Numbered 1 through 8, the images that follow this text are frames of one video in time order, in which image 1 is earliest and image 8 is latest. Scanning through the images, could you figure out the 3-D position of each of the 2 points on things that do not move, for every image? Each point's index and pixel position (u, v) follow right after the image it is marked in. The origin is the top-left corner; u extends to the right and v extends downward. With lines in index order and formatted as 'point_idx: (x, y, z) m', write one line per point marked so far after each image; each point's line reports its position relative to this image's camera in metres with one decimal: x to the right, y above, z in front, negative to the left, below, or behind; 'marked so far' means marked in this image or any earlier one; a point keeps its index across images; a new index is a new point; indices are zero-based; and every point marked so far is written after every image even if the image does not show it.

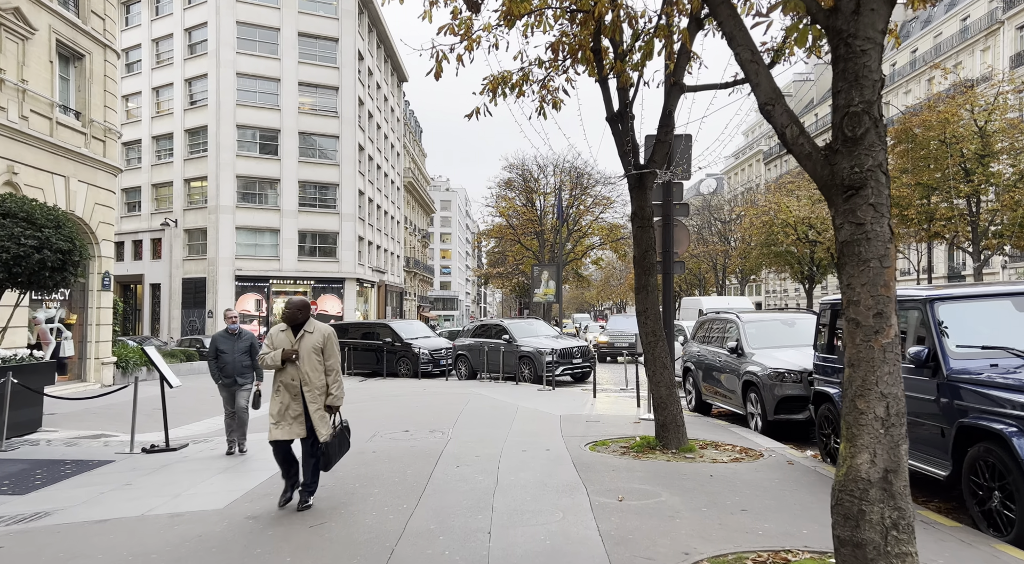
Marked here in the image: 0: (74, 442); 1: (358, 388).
0: (-6.1, -2.2, +9.3) m
1: (-4.5, -3.1, +19.1) m
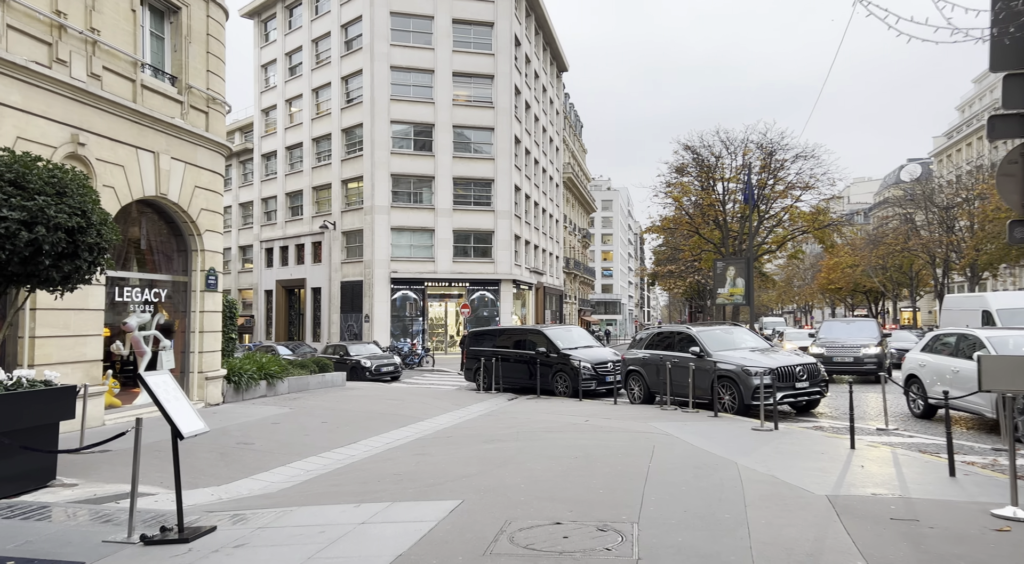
0: (-4.1, -2.1, +6.2) m
1: (-0.2, -3.0, +15.4) m
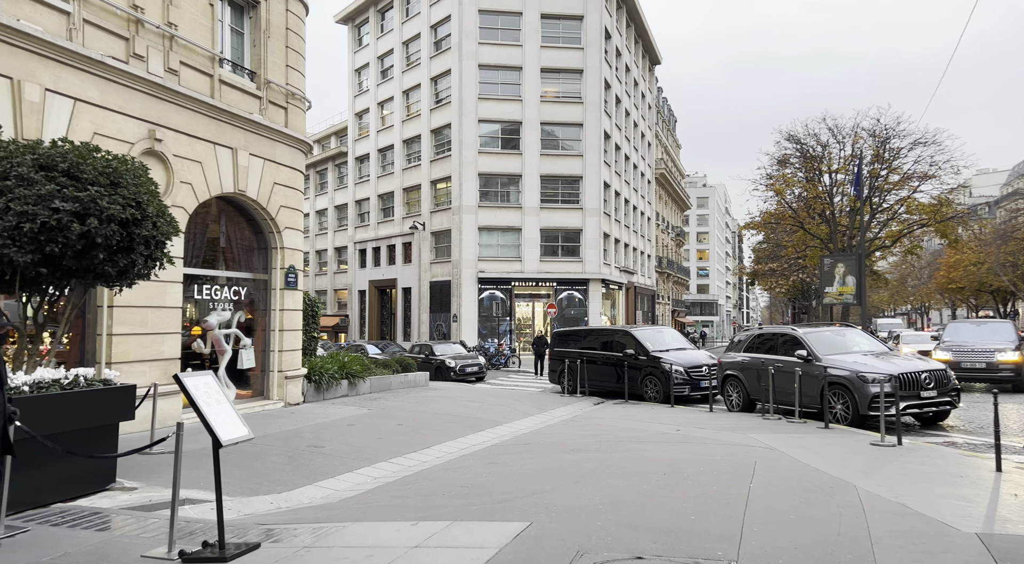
0: (-3.5, -2.1, +5.9) m
1: (+1.7, -3.0, +14.5) m
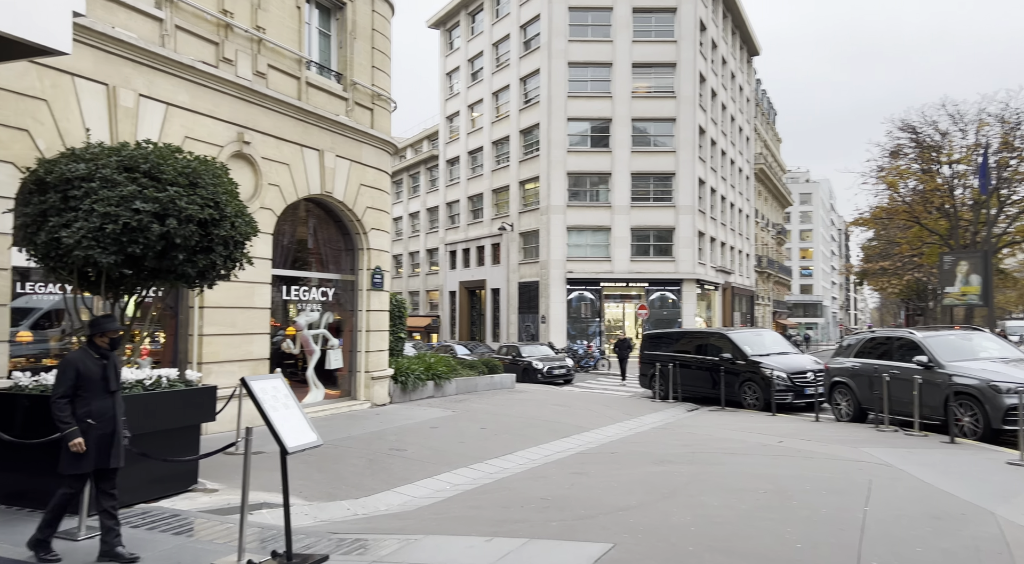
0: (-2.8, -2.1, +5.9) m
1: (+3.6, -3.0, +13.6) m
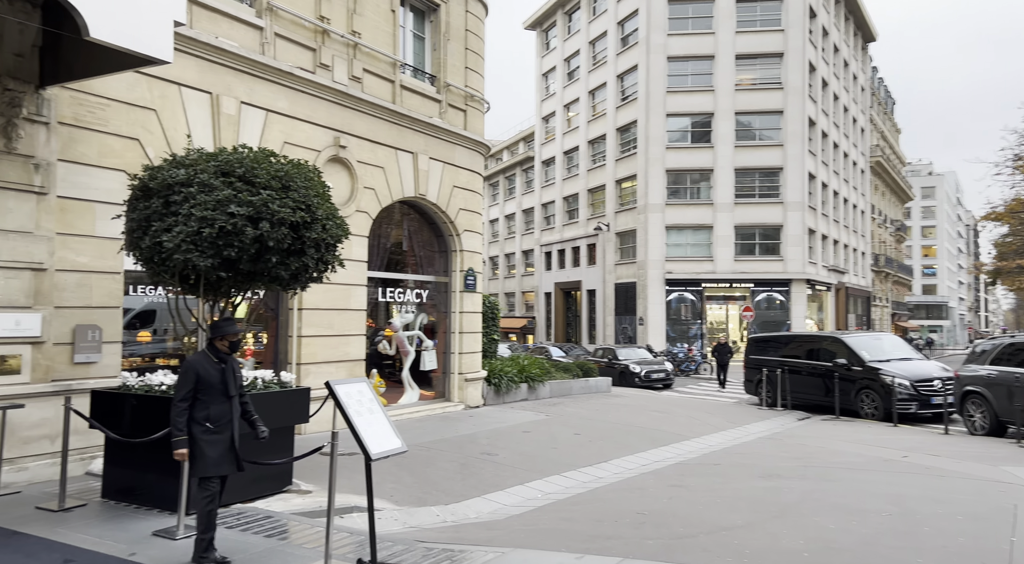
0: (-1.9, -2.1, +6.0) m
1: (+5.5, -3.0, +12.6) m
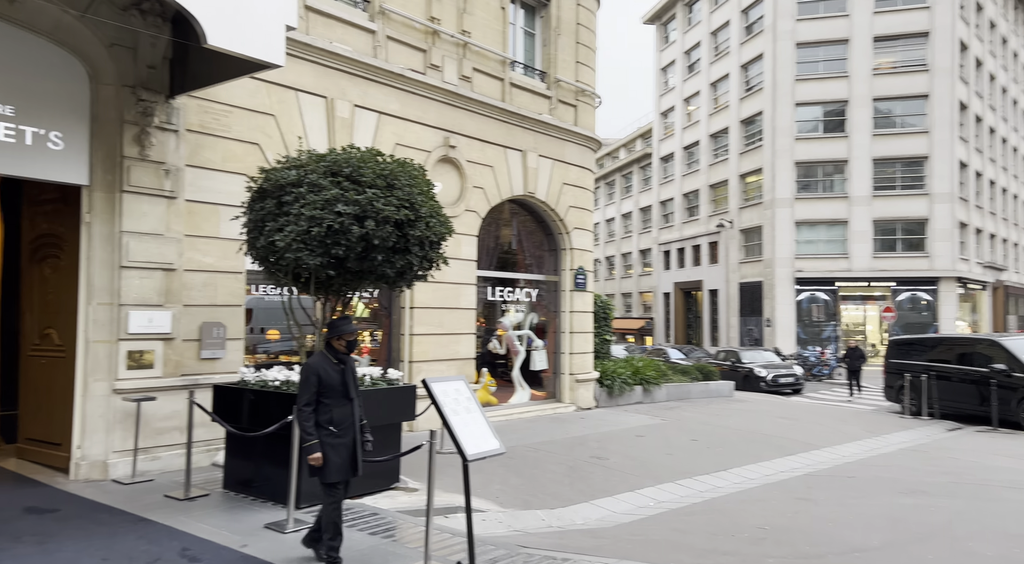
0: (-0.9, -2.1, +6.0) m
1: (+7.6, -2.9, +11.2) m
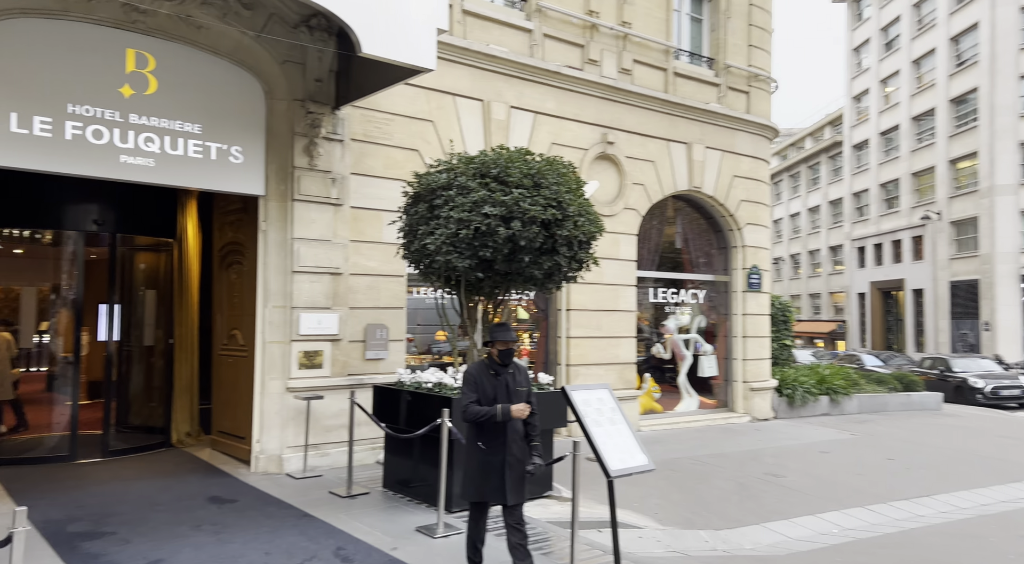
0: (+0.5, -2.1, +5.7) m
1: (+10.0, -2.9, +8.6) m
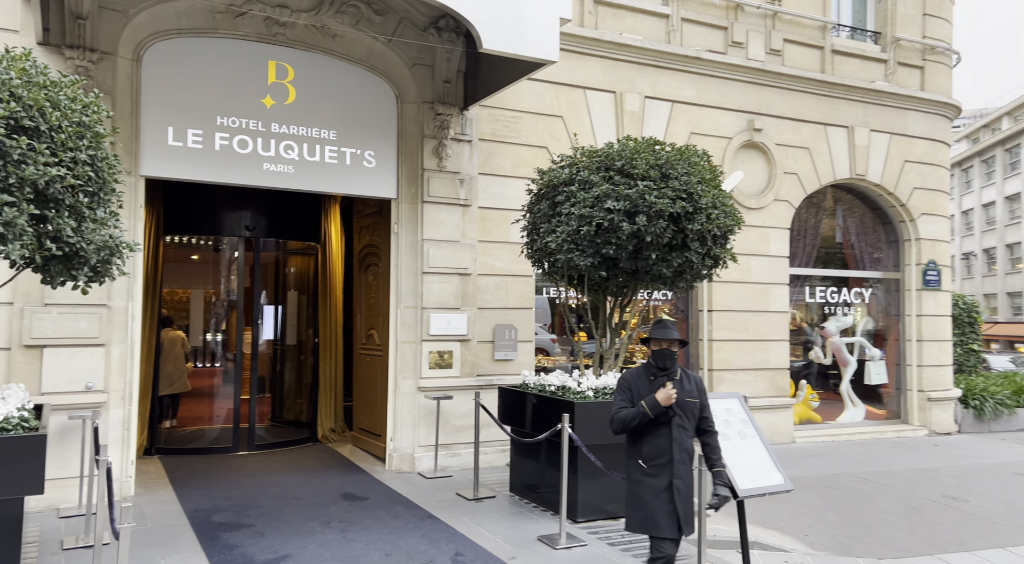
0: (+1.6, -2.1, +5.2) m
1: (+11.5, -2.8, +6.1) m
